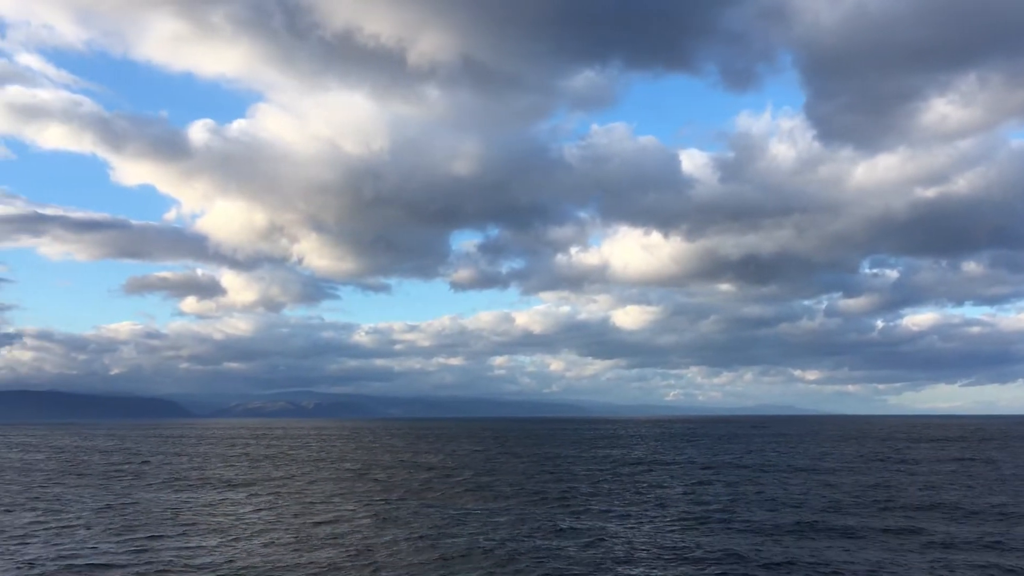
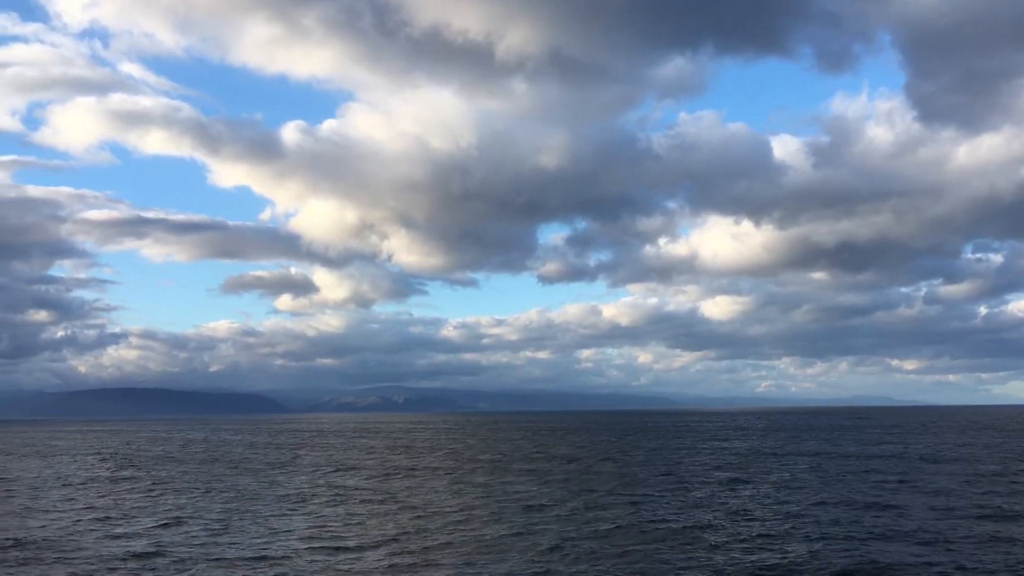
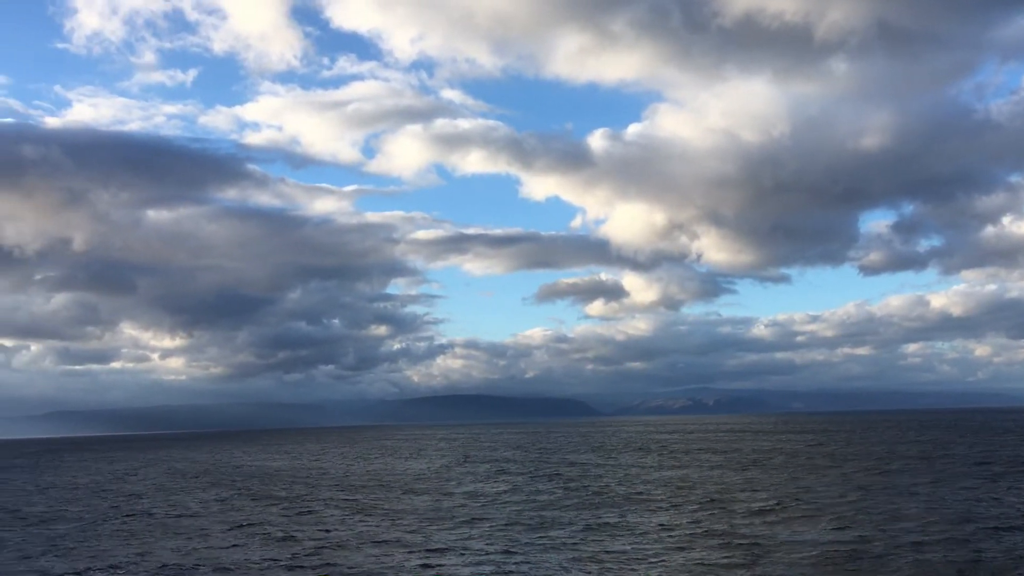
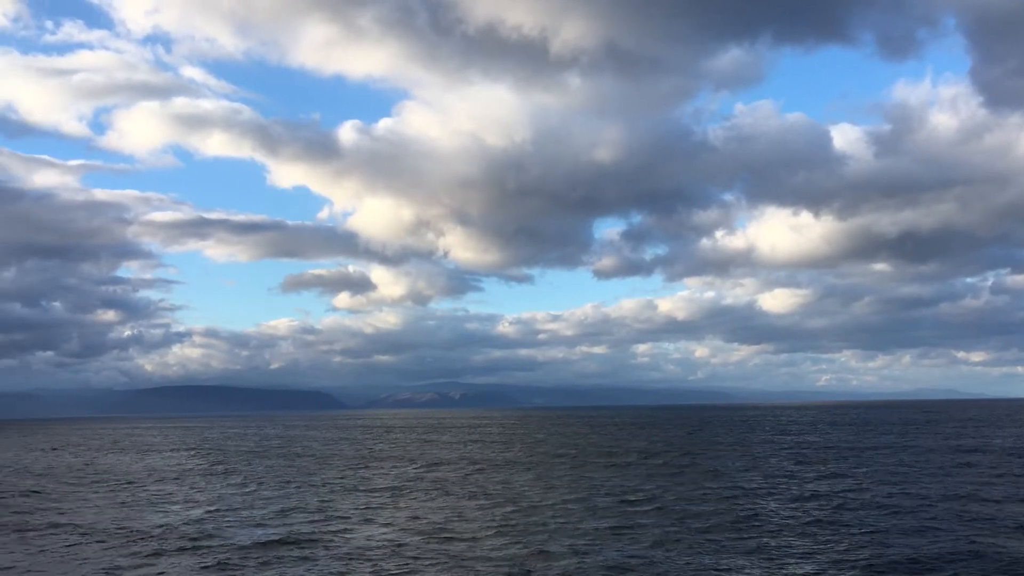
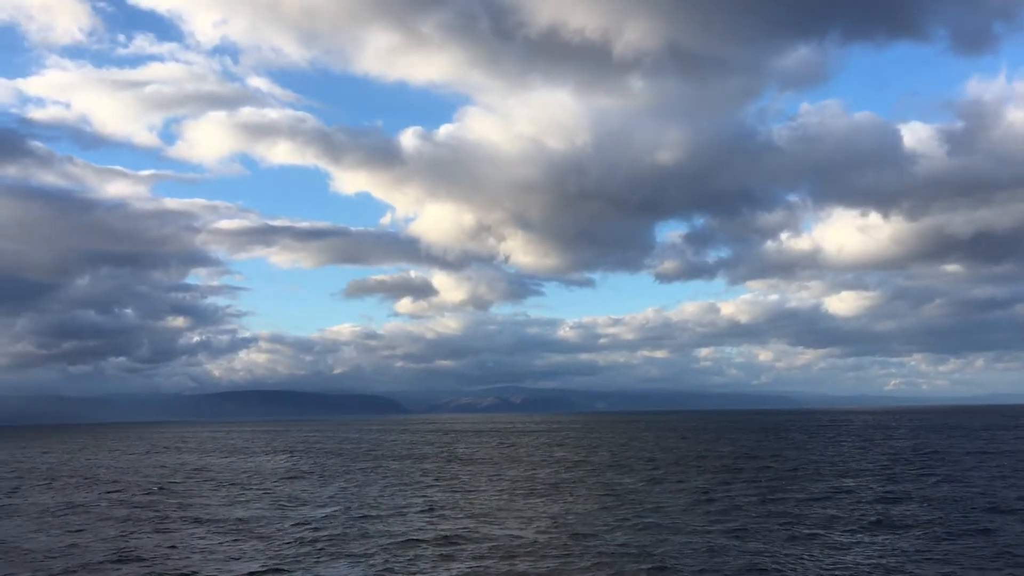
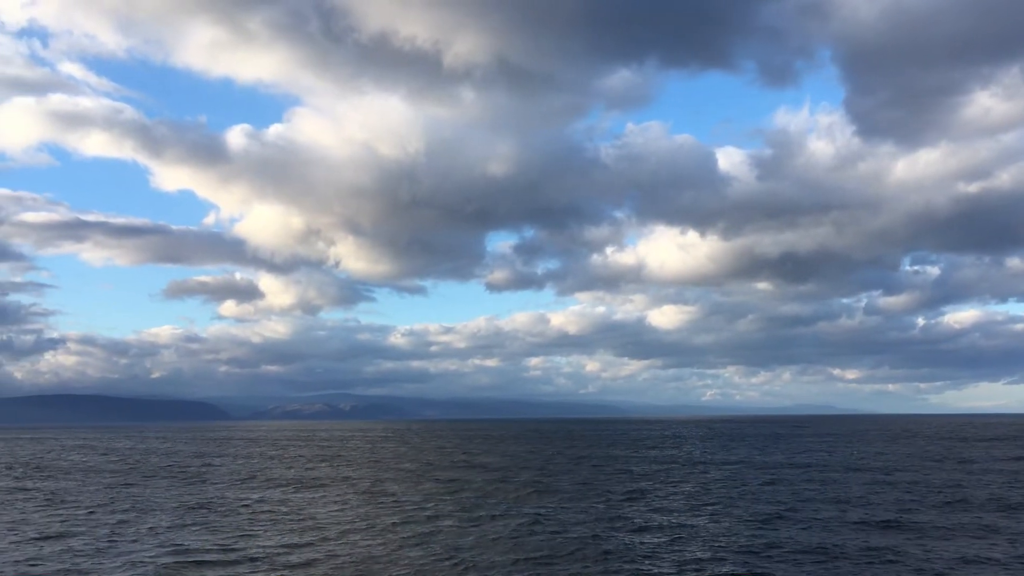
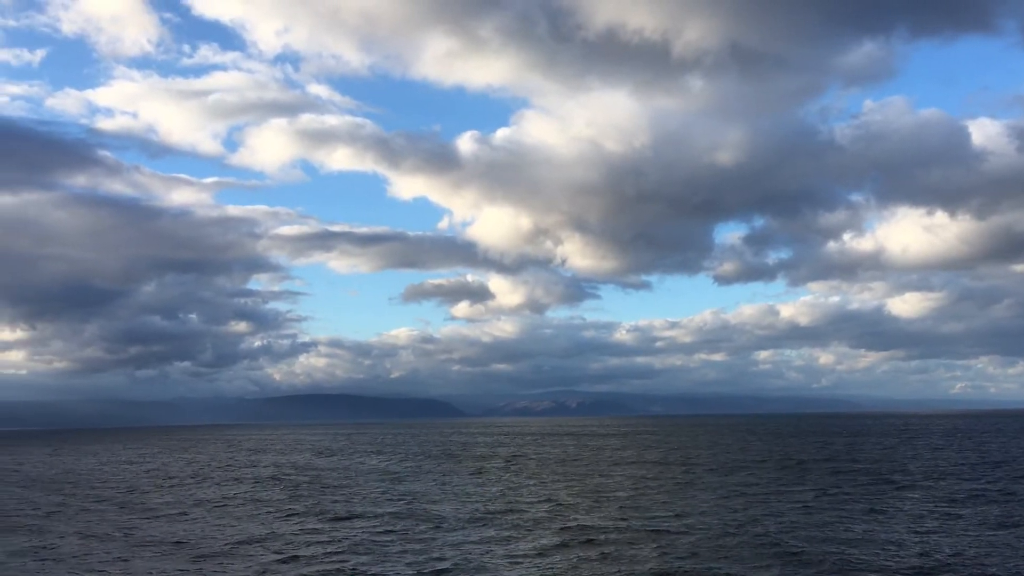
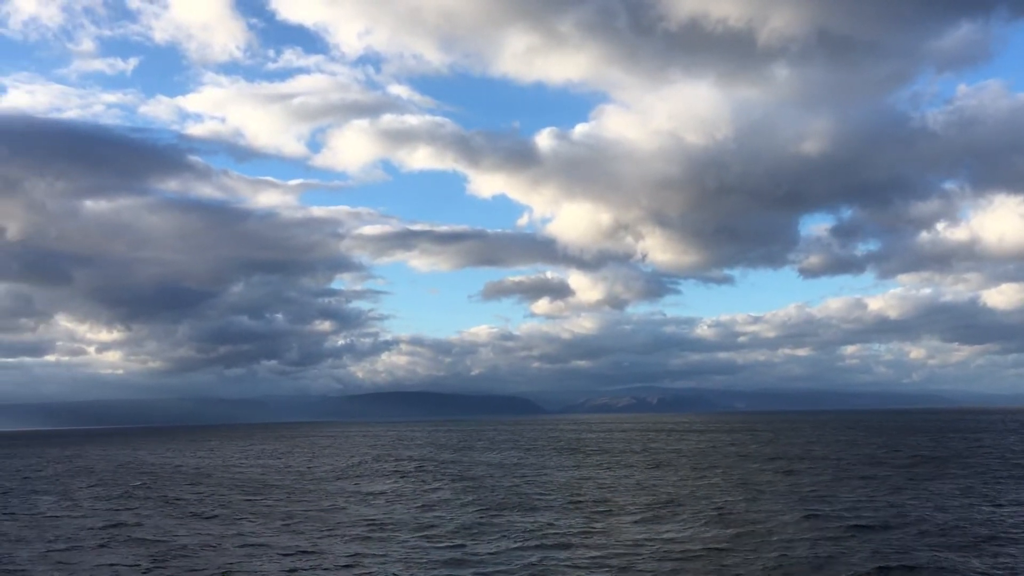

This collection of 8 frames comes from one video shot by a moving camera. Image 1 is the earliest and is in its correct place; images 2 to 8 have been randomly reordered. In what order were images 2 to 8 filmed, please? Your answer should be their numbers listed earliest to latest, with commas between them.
6, 2, 4, 5, 7, 8, 3
